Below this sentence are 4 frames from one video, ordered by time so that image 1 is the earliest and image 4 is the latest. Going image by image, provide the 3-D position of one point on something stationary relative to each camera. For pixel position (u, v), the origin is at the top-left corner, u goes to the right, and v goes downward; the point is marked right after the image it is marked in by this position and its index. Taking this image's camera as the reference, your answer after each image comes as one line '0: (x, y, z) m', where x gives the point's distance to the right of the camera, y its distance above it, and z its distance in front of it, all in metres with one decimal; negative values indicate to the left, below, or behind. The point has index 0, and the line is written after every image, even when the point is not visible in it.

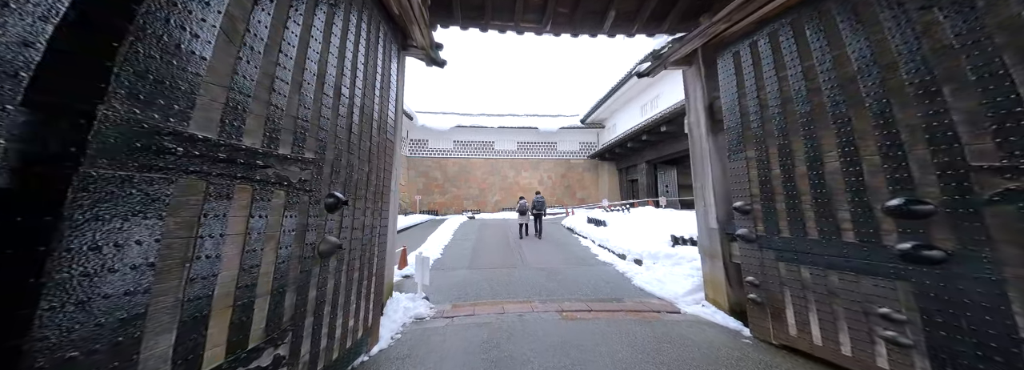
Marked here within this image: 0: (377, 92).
0: (-1.1, +0.7, +2.2) m
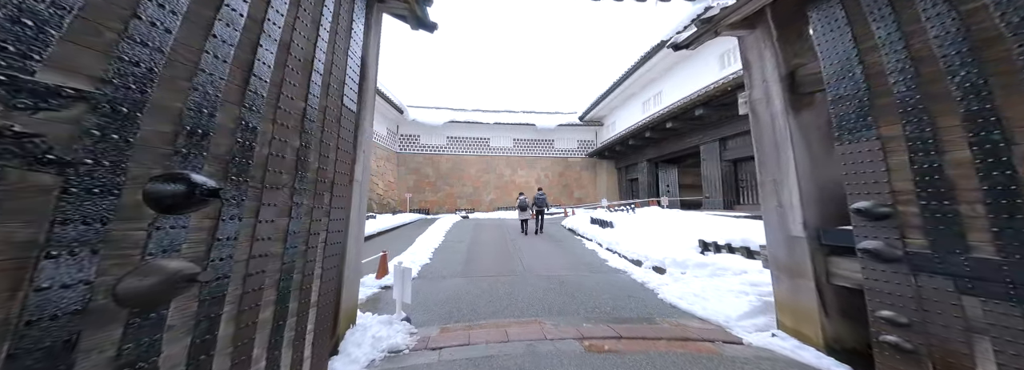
0: (-1.0, +0.8, +1.5) m
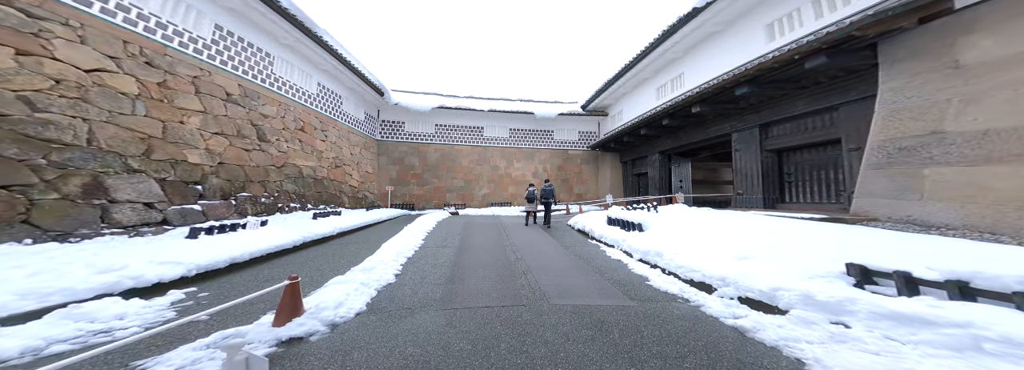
0: (-0.8, +1.0, -0.4) m
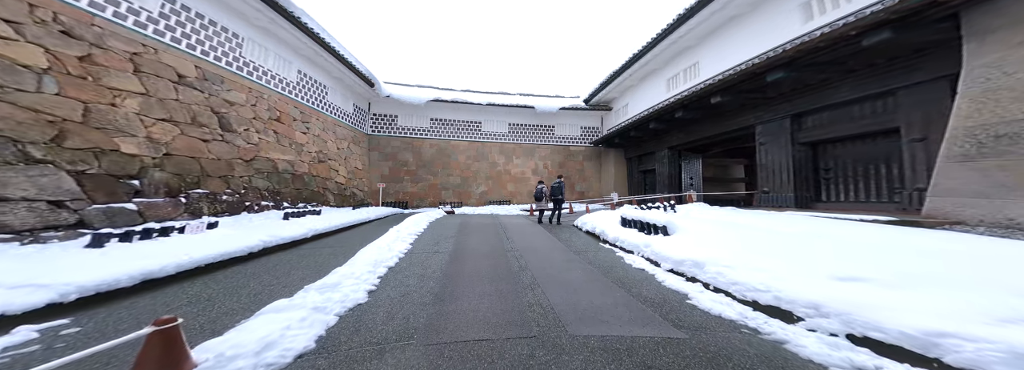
0: (-0.7, +1.0, -1.3) m
